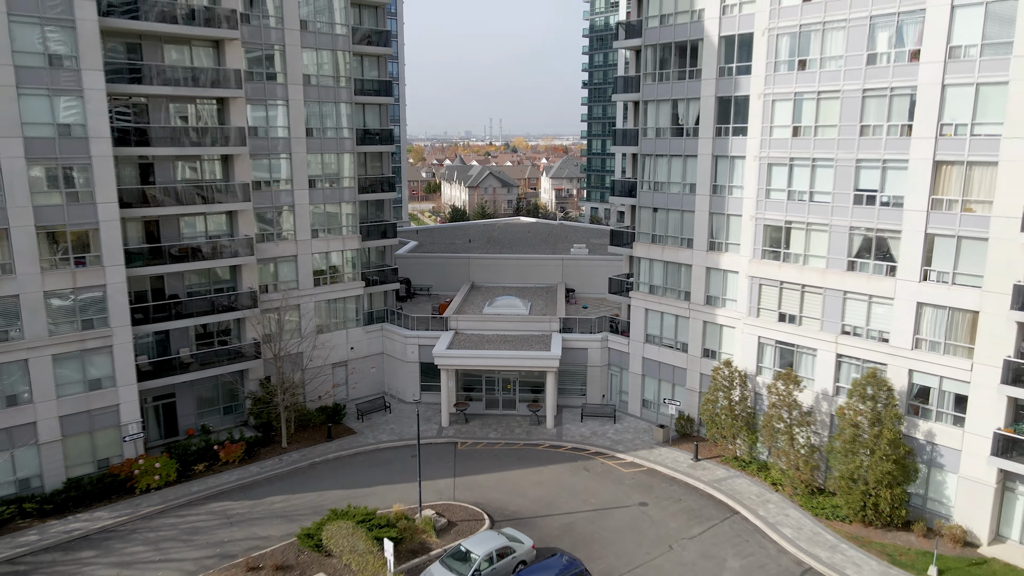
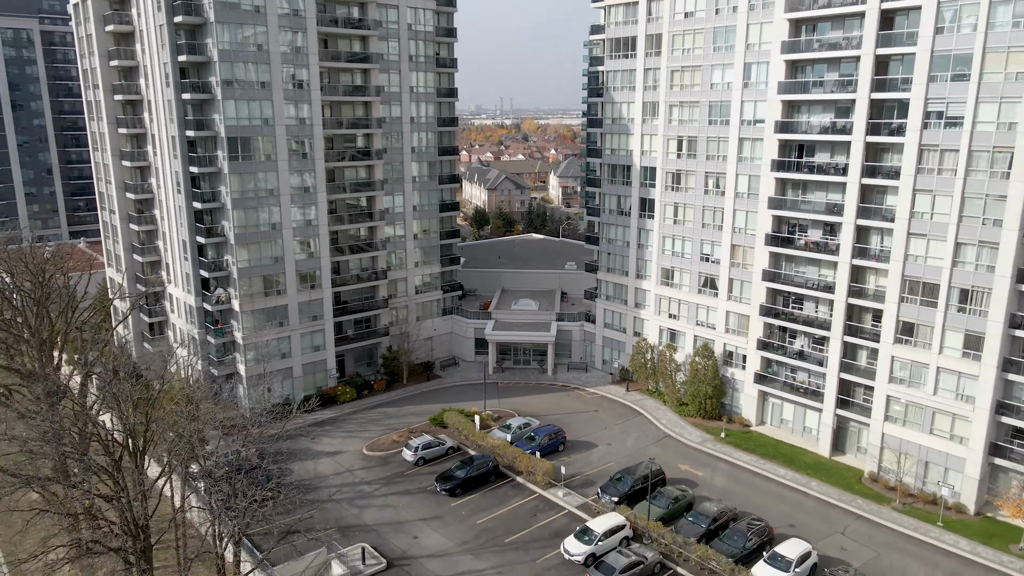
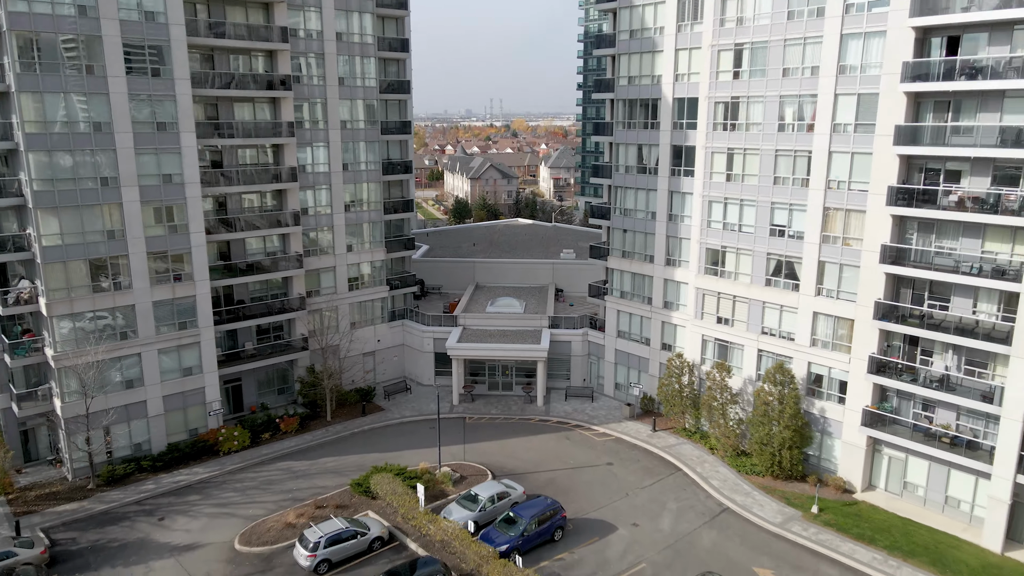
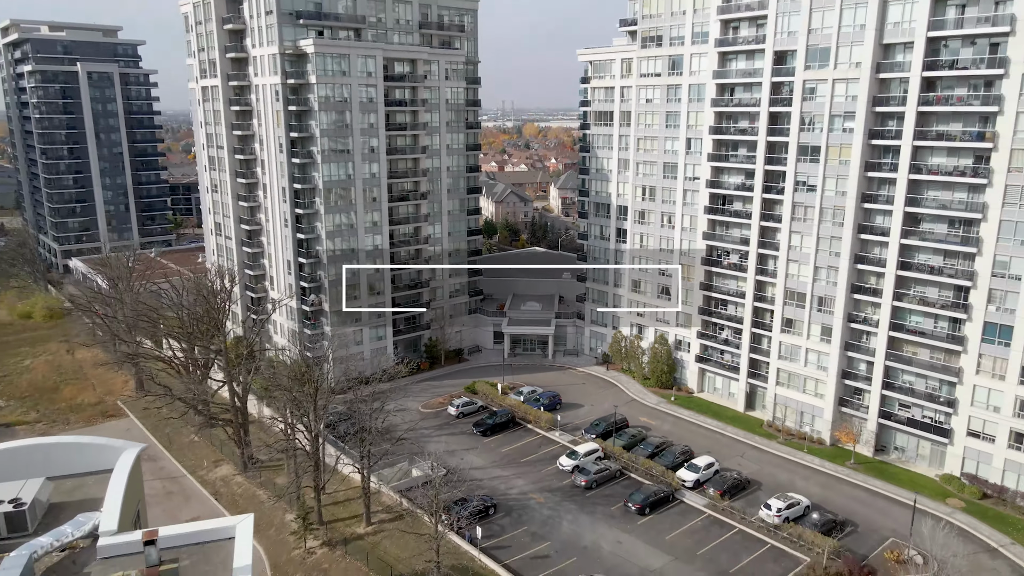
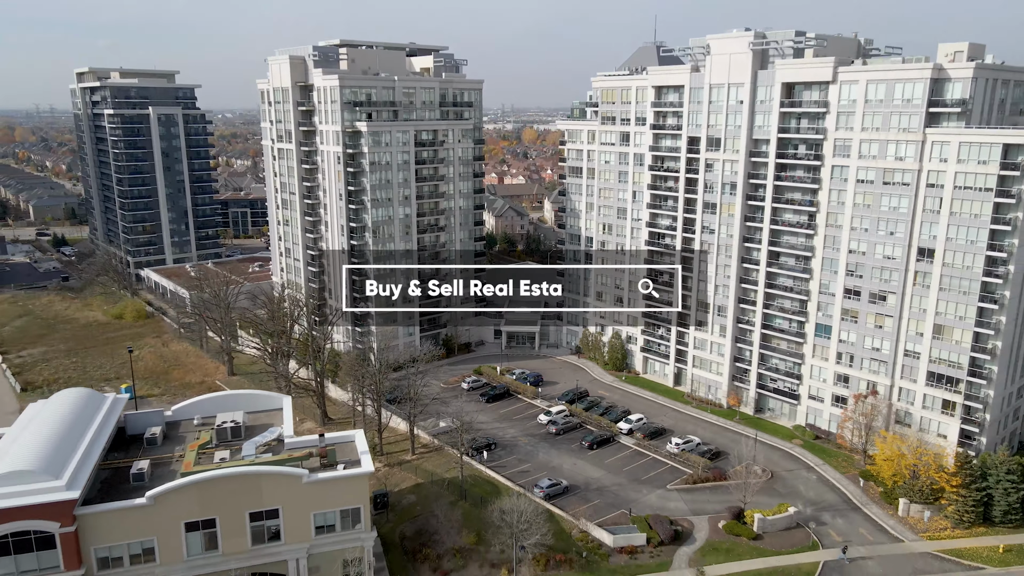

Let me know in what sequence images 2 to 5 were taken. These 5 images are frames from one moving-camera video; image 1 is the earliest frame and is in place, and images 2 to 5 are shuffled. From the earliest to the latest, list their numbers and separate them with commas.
3, 2, 4, 5
